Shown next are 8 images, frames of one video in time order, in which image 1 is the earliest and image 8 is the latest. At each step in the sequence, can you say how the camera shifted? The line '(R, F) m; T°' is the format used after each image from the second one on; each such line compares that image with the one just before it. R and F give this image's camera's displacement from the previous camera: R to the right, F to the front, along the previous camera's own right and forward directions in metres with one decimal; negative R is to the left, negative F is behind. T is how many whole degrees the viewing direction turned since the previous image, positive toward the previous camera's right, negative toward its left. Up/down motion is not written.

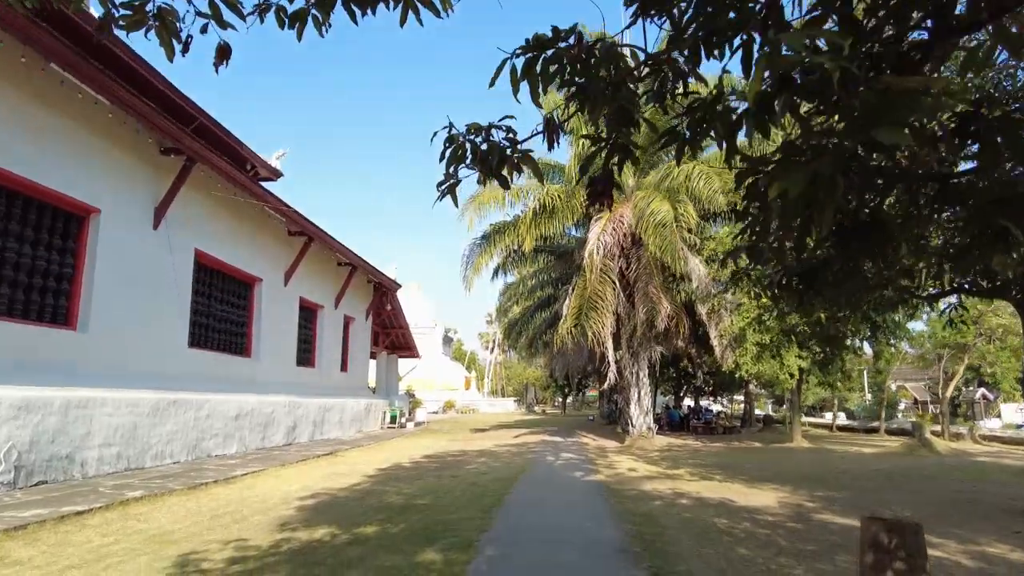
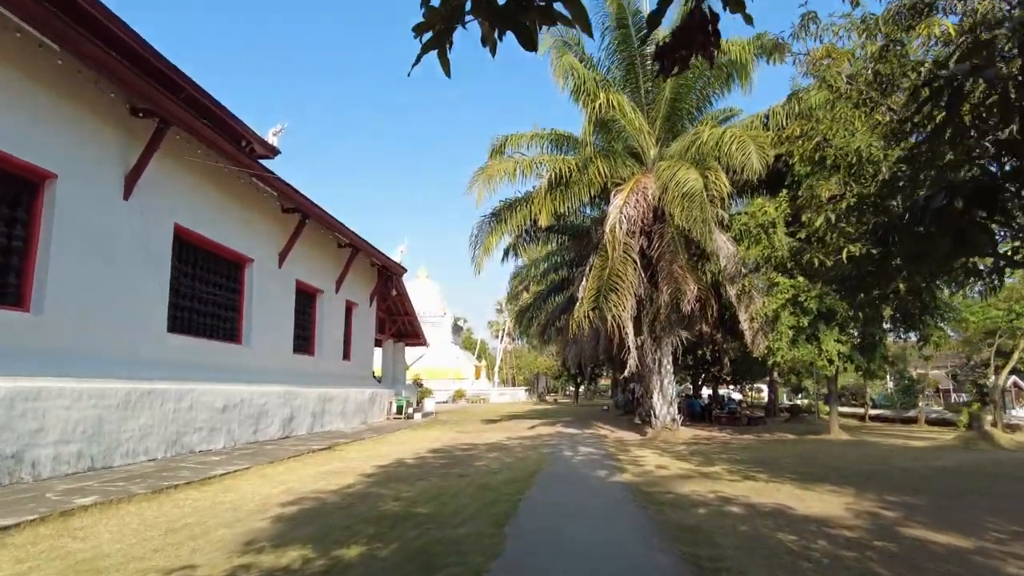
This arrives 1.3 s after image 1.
(-0.1, +1.3) m; -1°
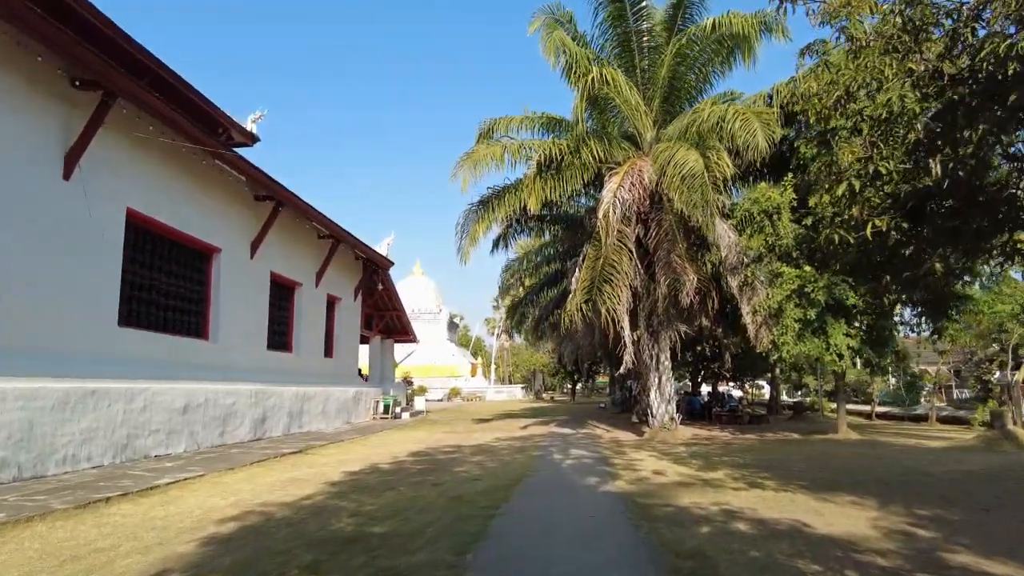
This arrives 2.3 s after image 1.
(+0.2, +1.0) m; 0°
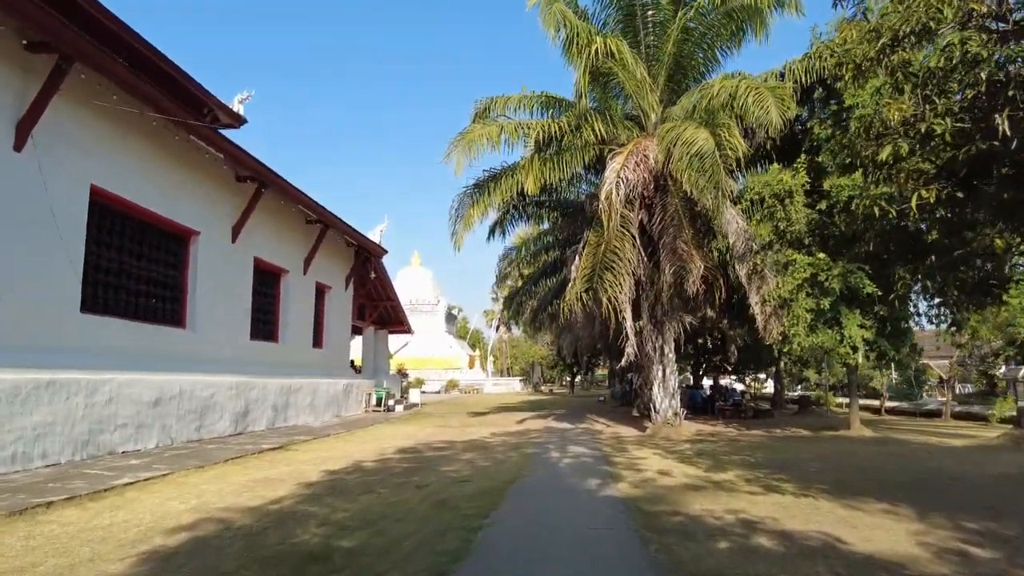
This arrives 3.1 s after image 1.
(+0.1, +0.8) m; 0°
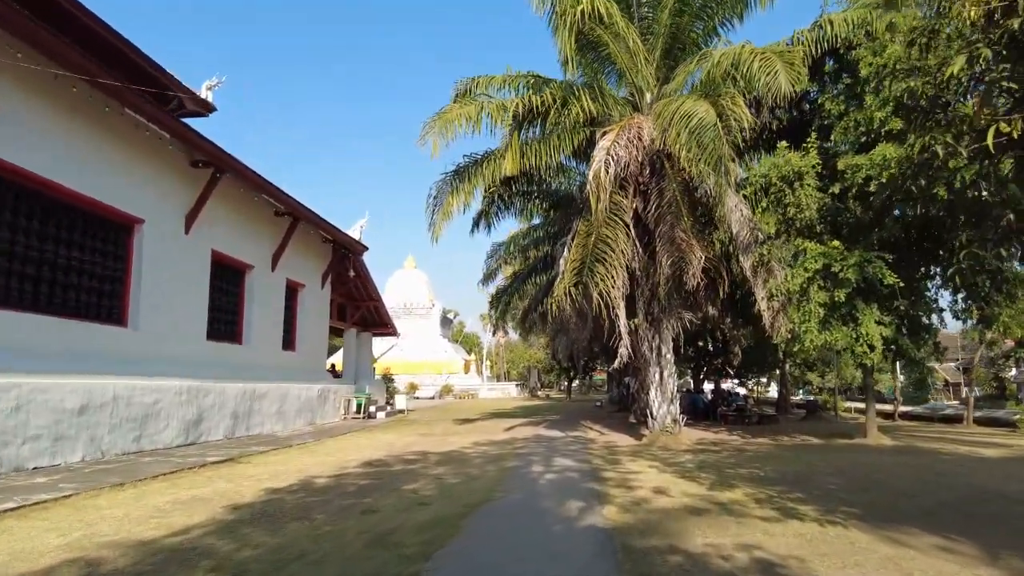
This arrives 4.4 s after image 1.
(+0.3, +1.4) m; 0°
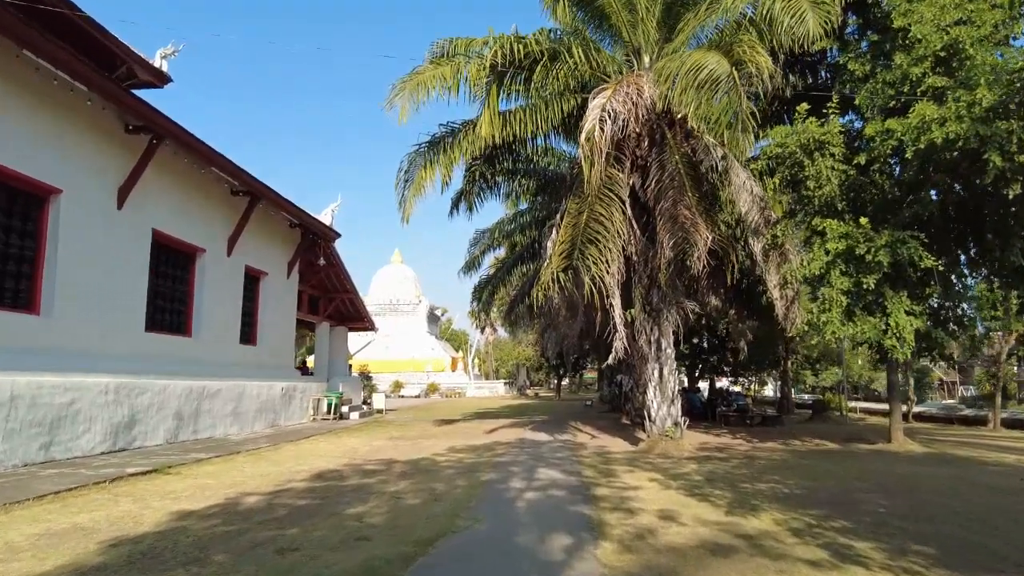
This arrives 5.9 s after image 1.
(+0.2, +1.6) m; +1°
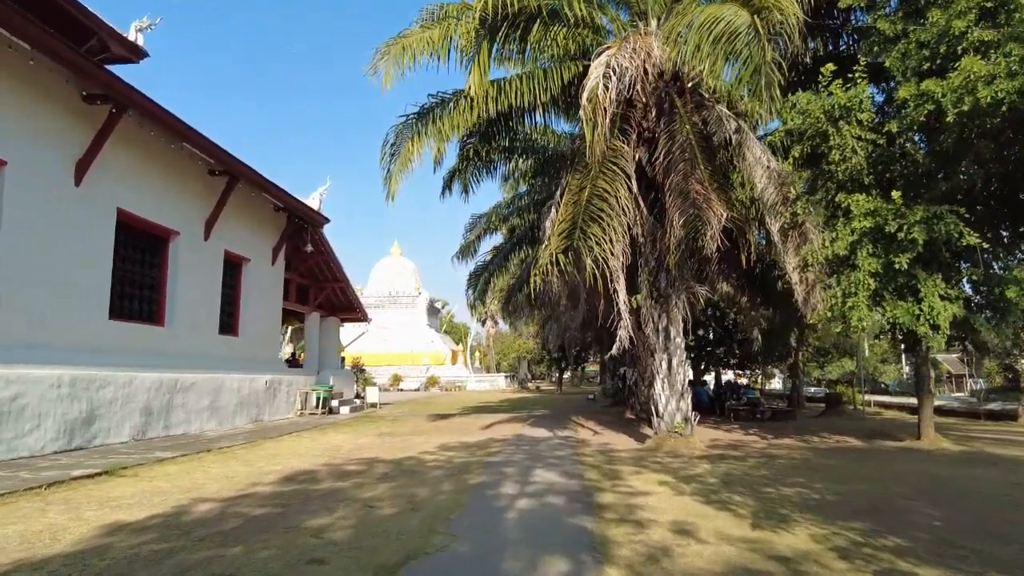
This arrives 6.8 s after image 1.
(+0.1, +1.0) m; 0°
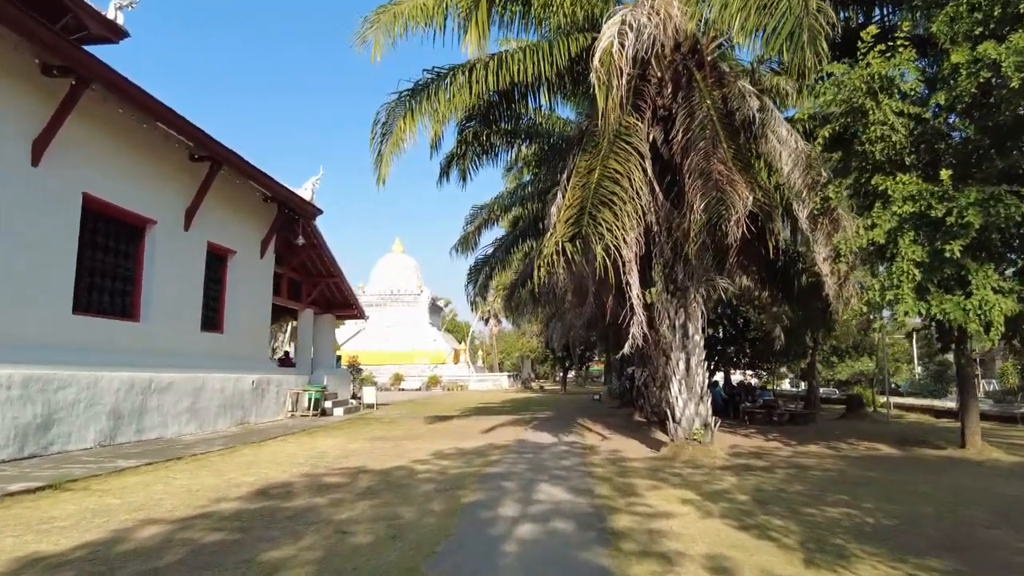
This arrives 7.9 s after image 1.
(0.0, +1.0) m; 0°
